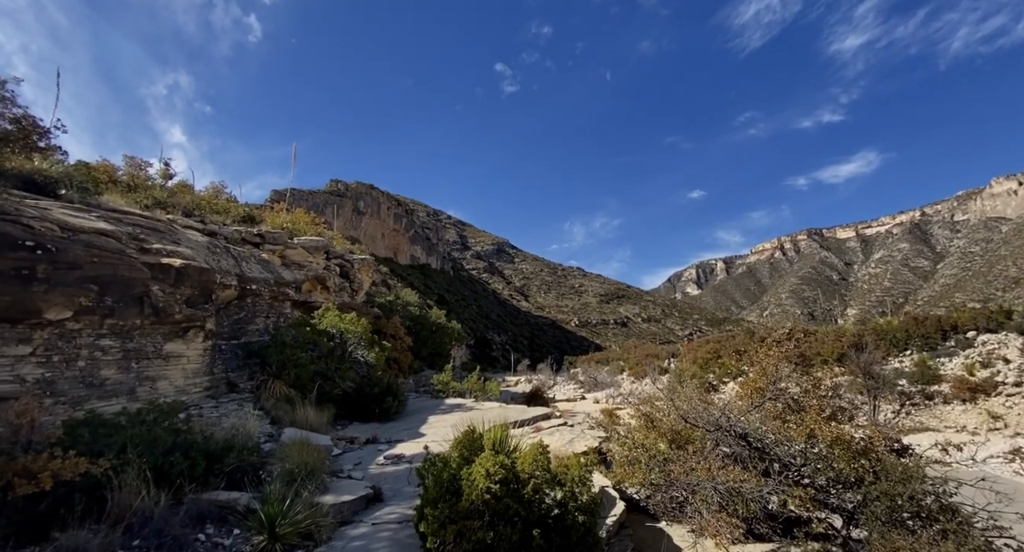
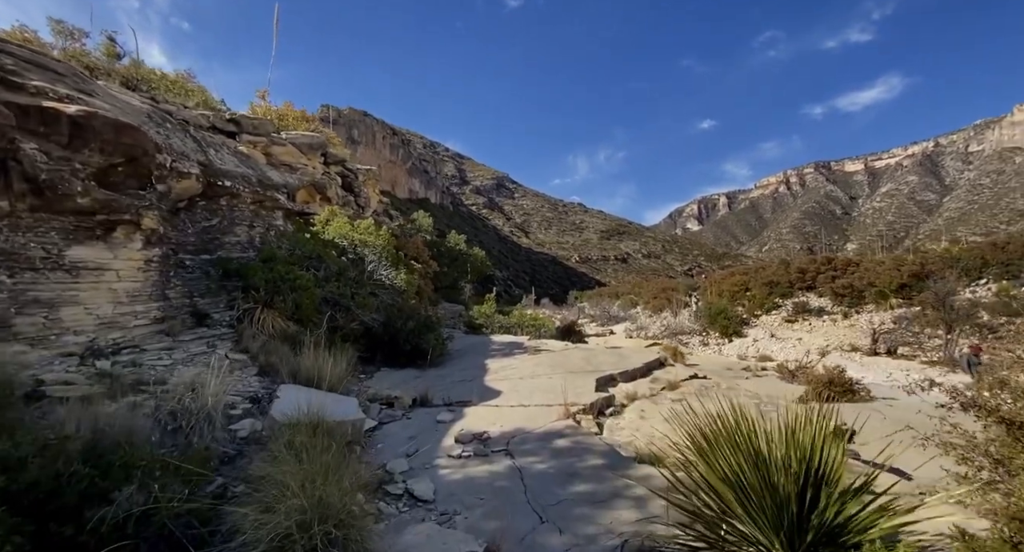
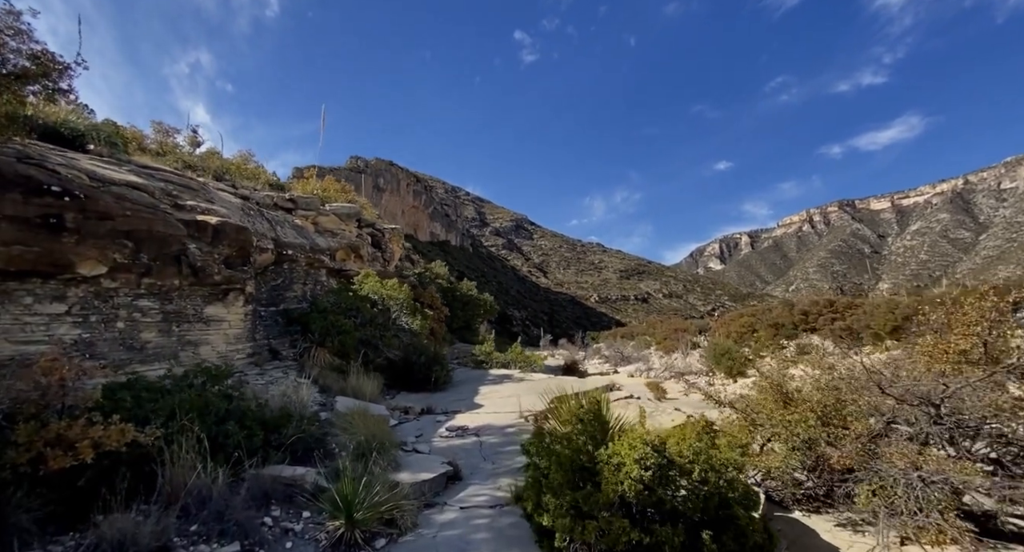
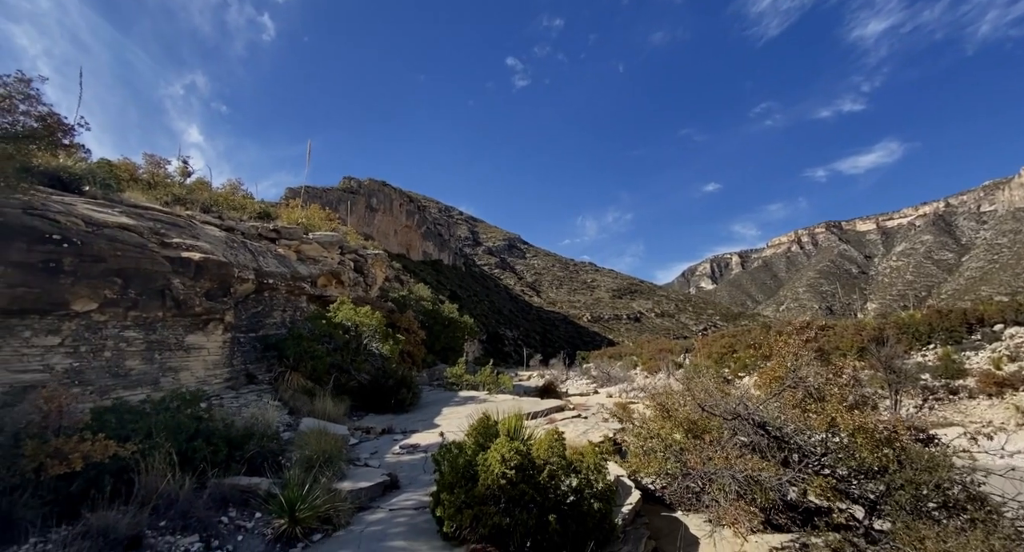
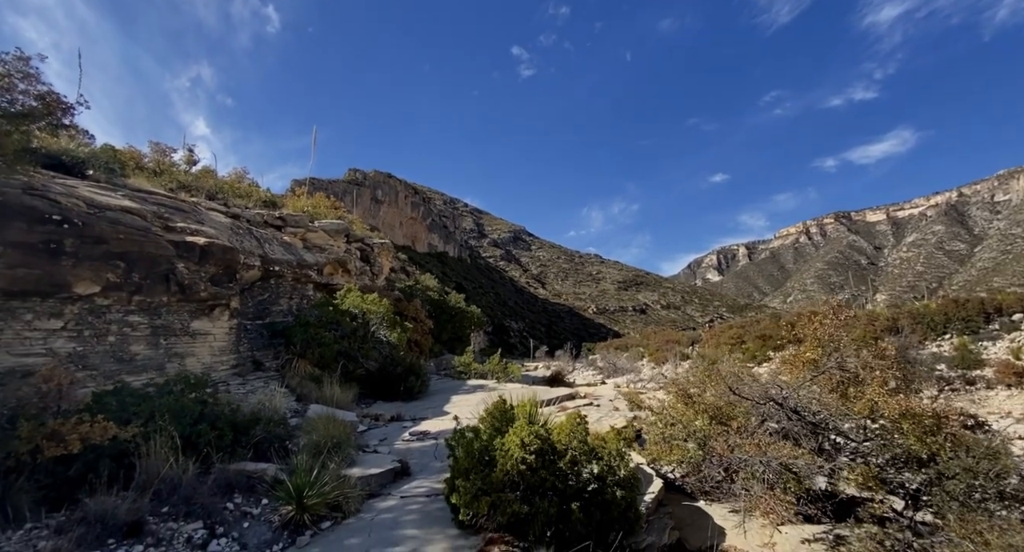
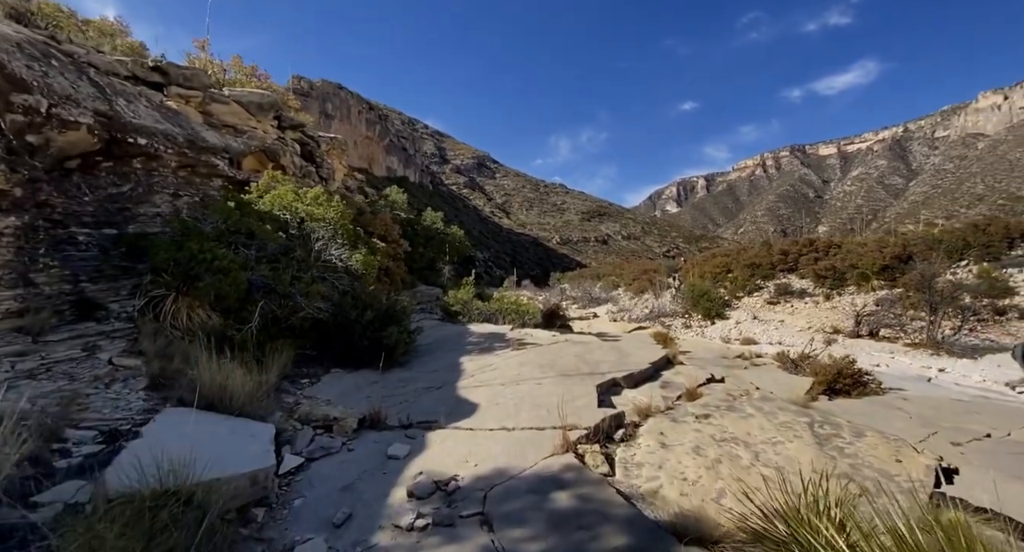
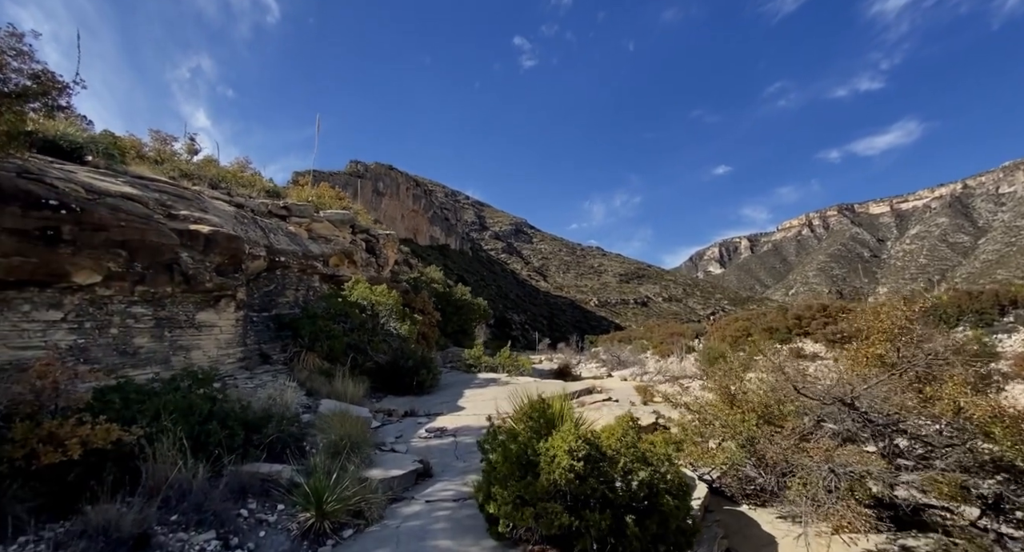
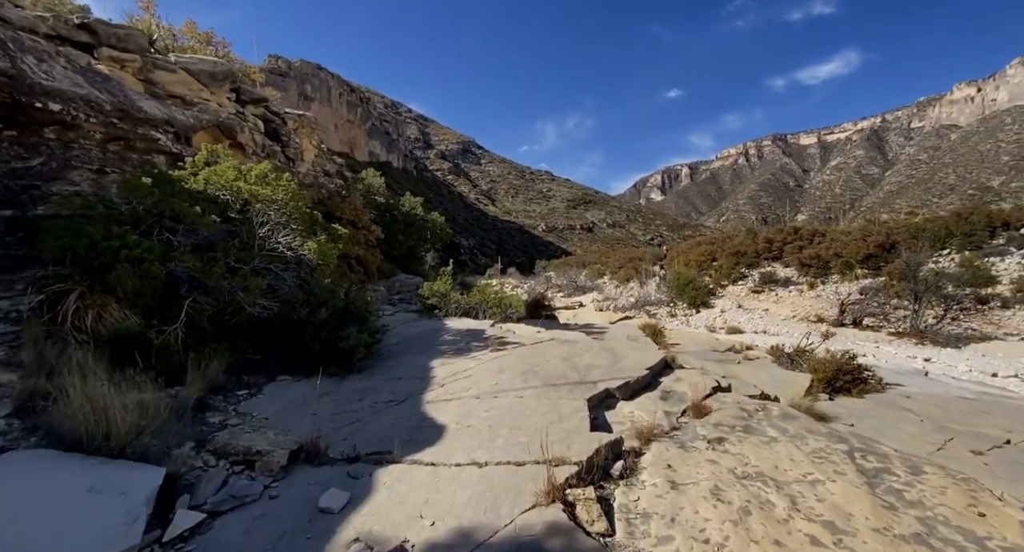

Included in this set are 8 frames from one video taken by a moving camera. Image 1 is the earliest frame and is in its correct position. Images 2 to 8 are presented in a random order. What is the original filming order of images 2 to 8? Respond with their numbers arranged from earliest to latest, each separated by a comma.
4, 5, 7, 3, 2, 6, 8
